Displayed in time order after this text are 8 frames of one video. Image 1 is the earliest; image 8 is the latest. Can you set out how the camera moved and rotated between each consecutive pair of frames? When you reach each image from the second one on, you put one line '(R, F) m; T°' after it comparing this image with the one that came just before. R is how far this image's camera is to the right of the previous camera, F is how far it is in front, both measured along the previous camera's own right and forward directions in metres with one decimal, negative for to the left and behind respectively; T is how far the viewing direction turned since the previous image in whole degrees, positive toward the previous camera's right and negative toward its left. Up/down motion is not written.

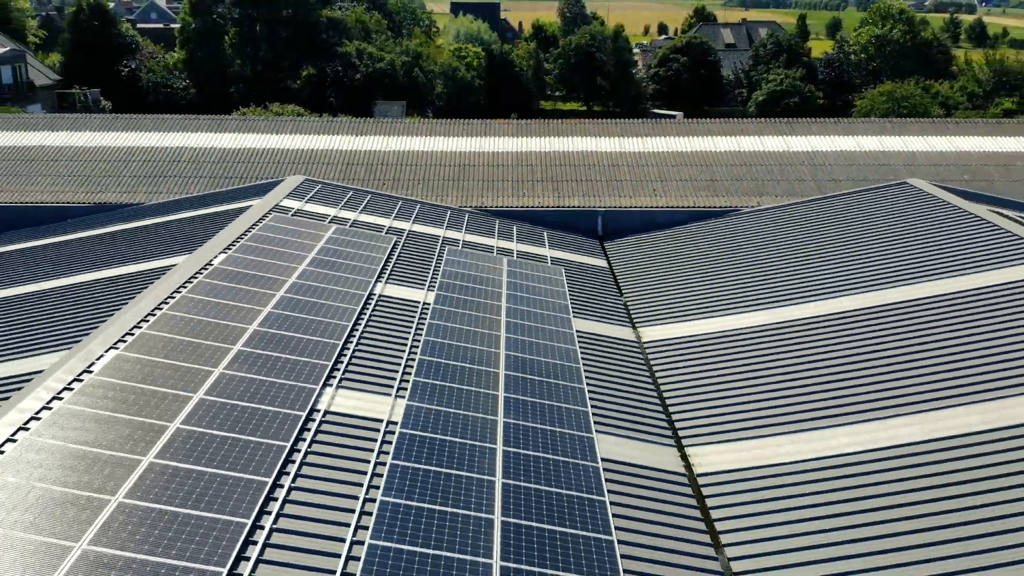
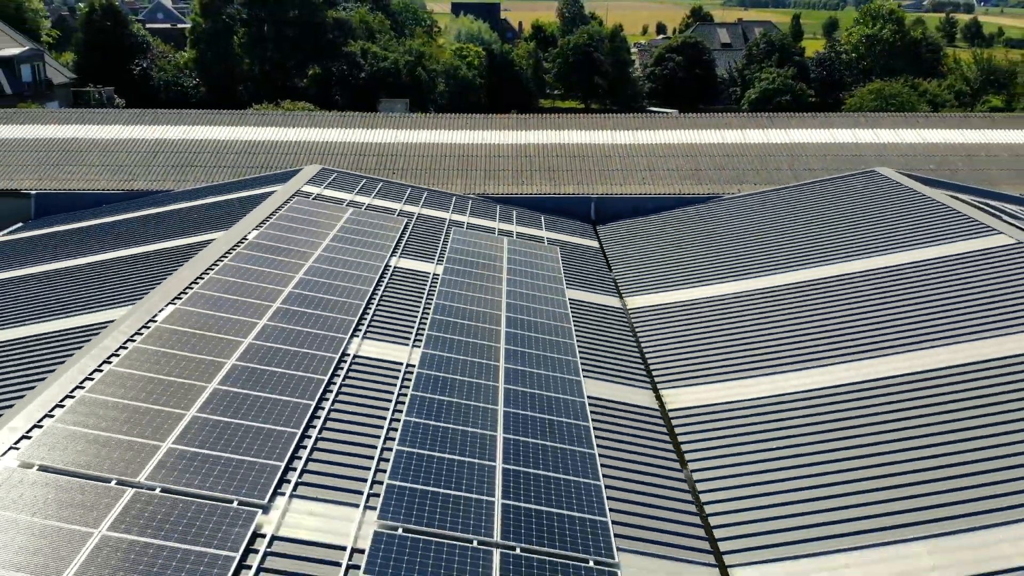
(0.0, -1.9) m; 0°
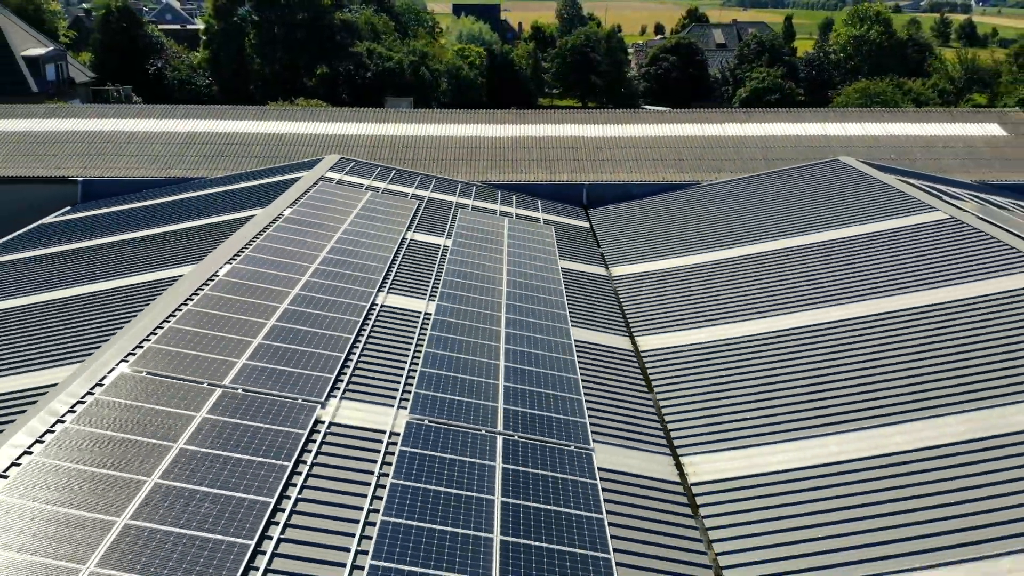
(0.0, -2.6) m; 0°
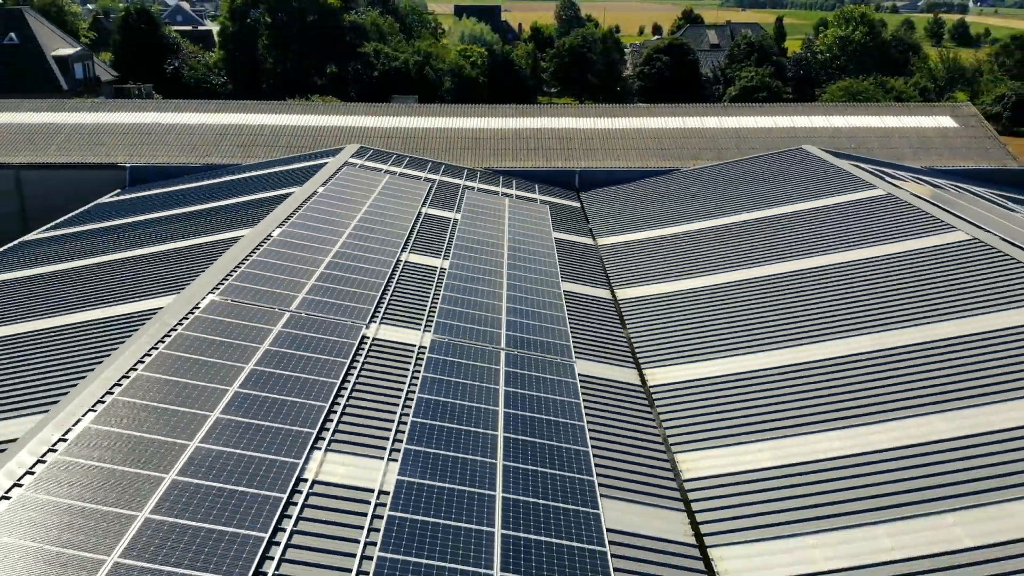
(0.0, -3.3) m; 0°
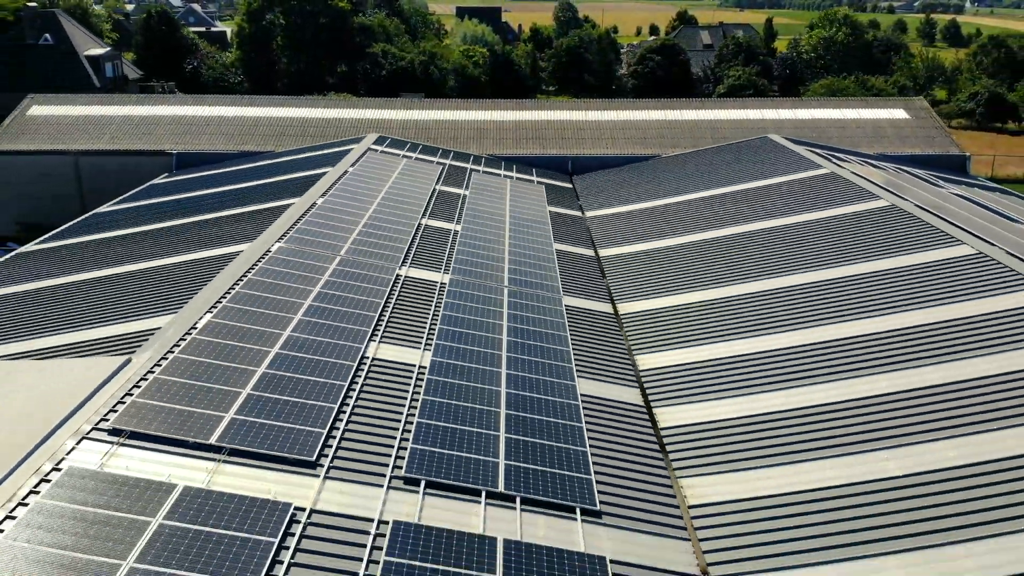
(0.0, -4.0) m; 0°
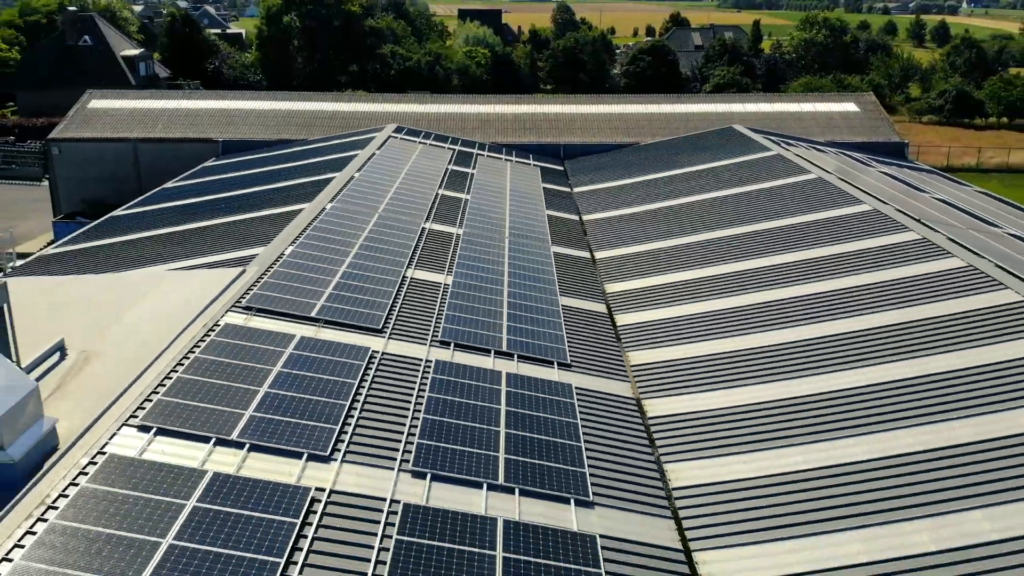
(0.0, -5.3) m; 0°
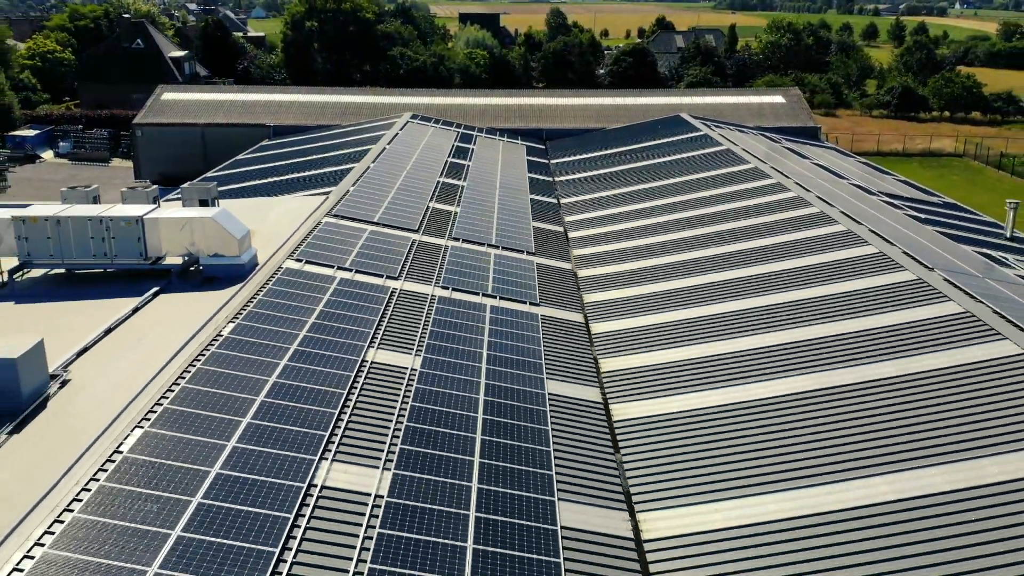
(+0.5, -9.8) m; 0°
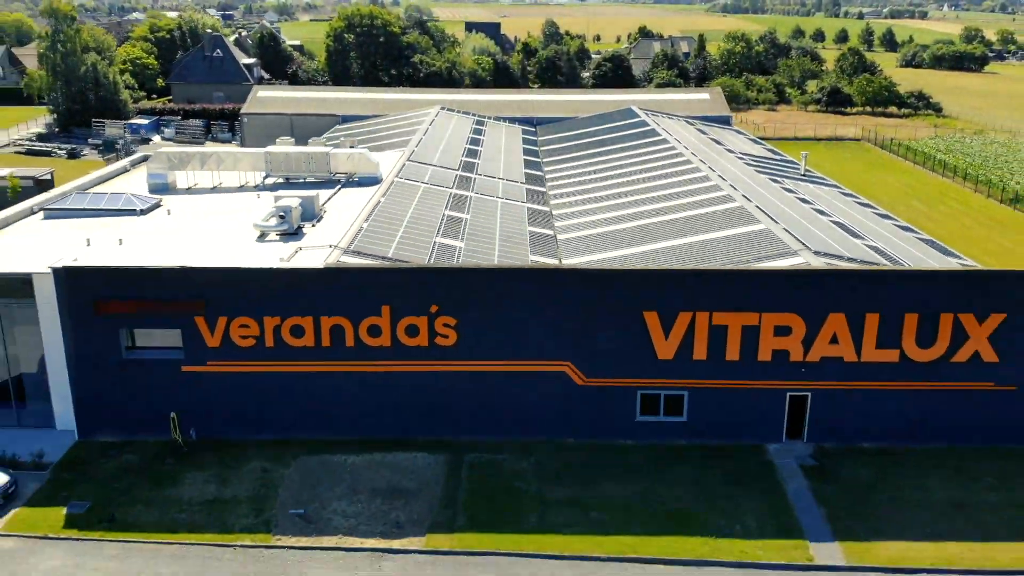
(0.0, -19.7) m; 0°
